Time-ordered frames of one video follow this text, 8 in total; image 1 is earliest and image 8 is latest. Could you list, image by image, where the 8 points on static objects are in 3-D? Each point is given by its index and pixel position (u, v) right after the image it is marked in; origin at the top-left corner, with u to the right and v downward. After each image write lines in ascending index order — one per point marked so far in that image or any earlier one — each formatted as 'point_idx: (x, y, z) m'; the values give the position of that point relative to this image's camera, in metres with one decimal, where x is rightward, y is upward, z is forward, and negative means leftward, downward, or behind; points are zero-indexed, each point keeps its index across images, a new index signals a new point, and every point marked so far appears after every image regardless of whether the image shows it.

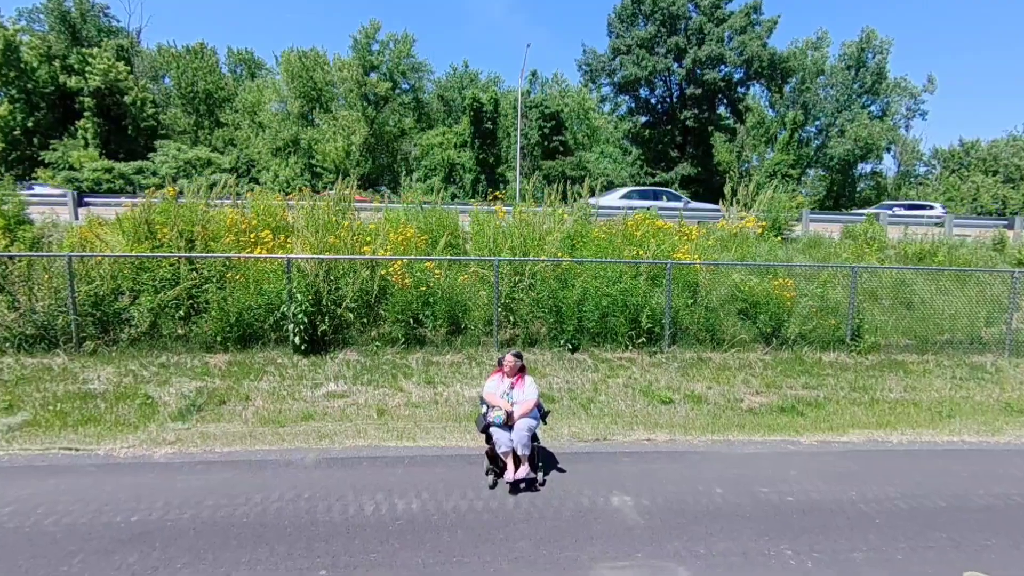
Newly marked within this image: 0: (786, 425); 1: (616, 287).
0: (+4.6, -2.3, +9.0) m
1: (+2.1, 0.0, +11.1) m
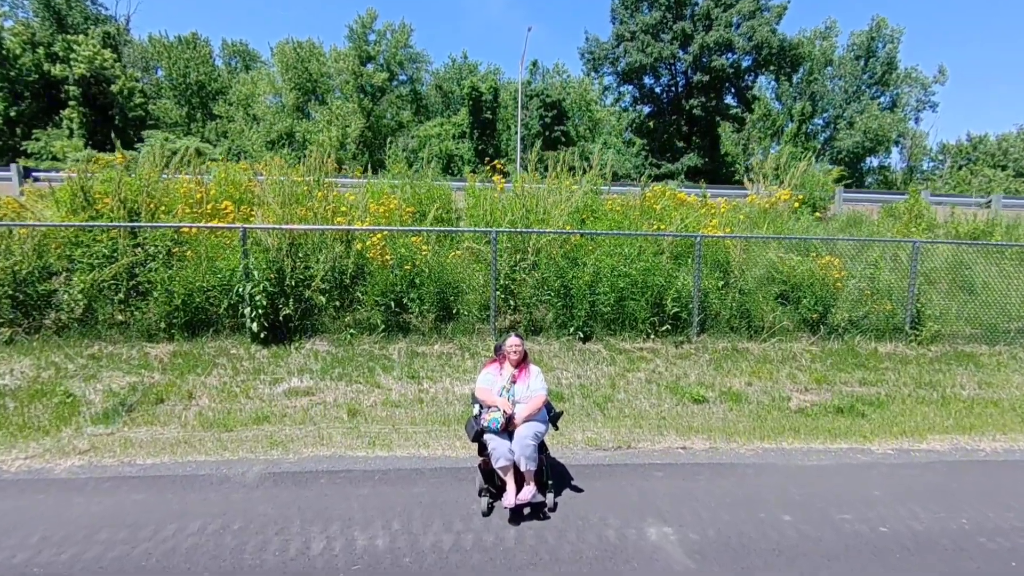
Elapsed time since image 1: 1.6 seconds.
0: (+4.6, -1.9, +7.4) m
1: (+2.1, +0.4, +9.4) m
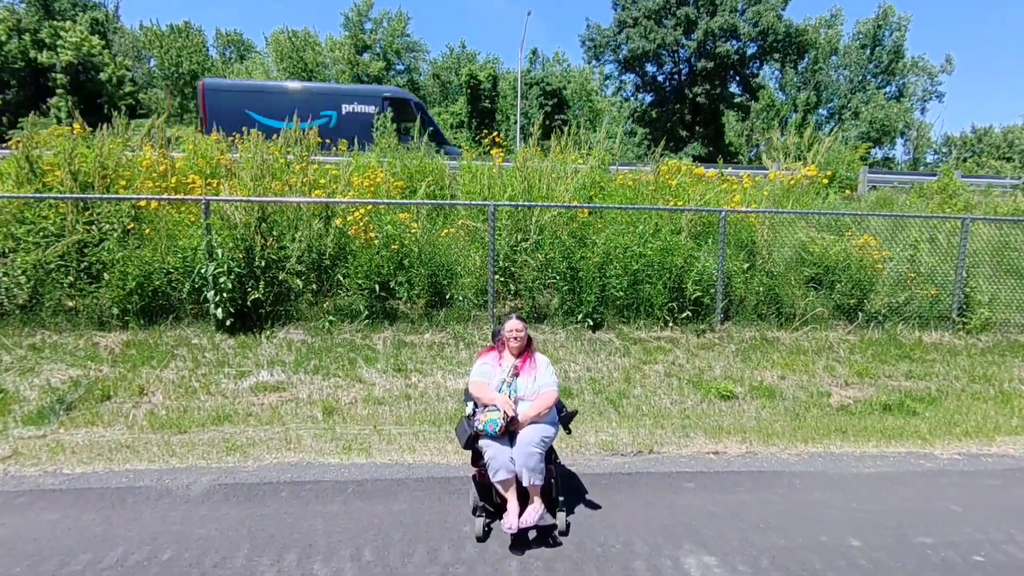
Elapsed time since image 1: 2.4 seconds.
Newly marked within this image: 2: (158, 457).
0: (+4.6, -1.7, +6.4) m
1: (+2.1, +0.7, +8.4) m
2: (-3.6, -1.7, +5.5) m
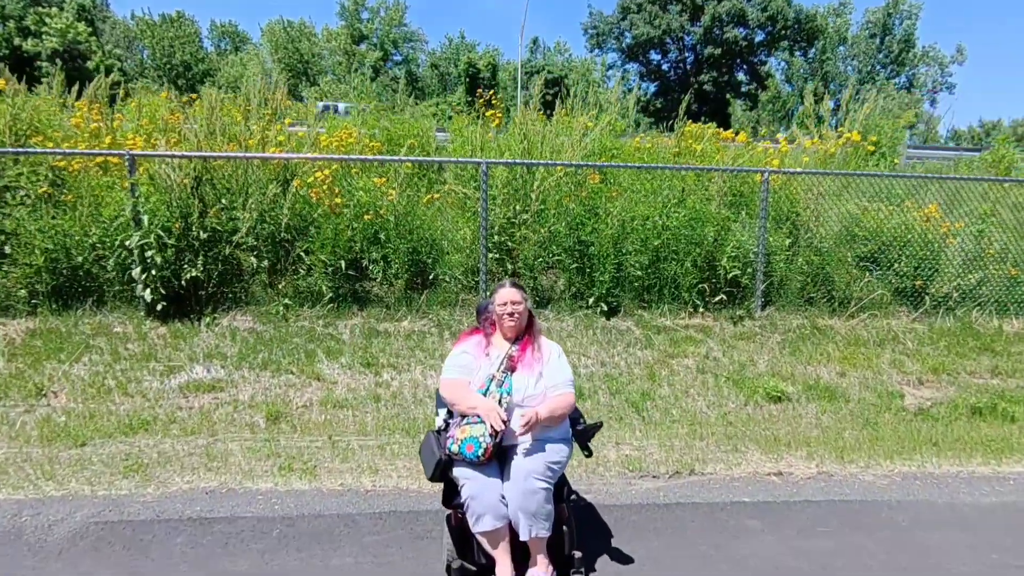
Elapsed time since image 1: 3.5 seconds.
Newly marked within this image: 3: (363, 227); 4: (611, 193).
0: (+4.6, -1.4, +5.0) m
1: (+2.1, +1.0, +6.9) m
2: (-3.6, -1.4, +4.1) m
3: (-1.9, +0.7, +6.8) m
4: (+1.3, +1.2, +7.1) m
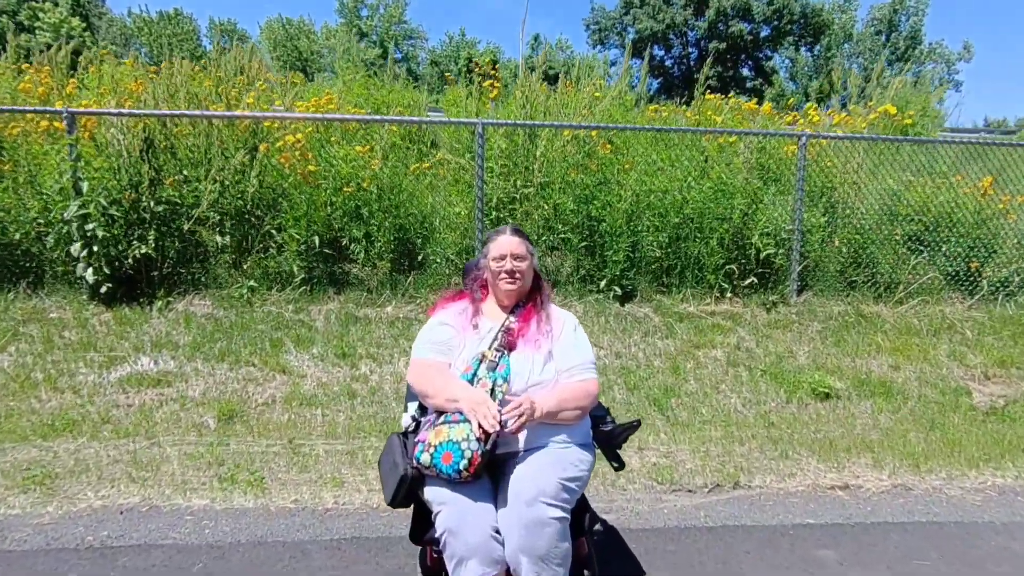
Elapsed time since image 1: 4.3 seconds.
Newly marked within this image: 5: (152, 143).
0: (+4.6, -1.2, +4.1) m
1: (+2.1, +1.2, +6.1) m
2: (-3.6, -1.2, +3.2) m
3: (-1.9, +0.9, +5.9) m
4: (+1.3, +1.4, +6.3) m
5: (-3.7, +1.5, +5.6) m
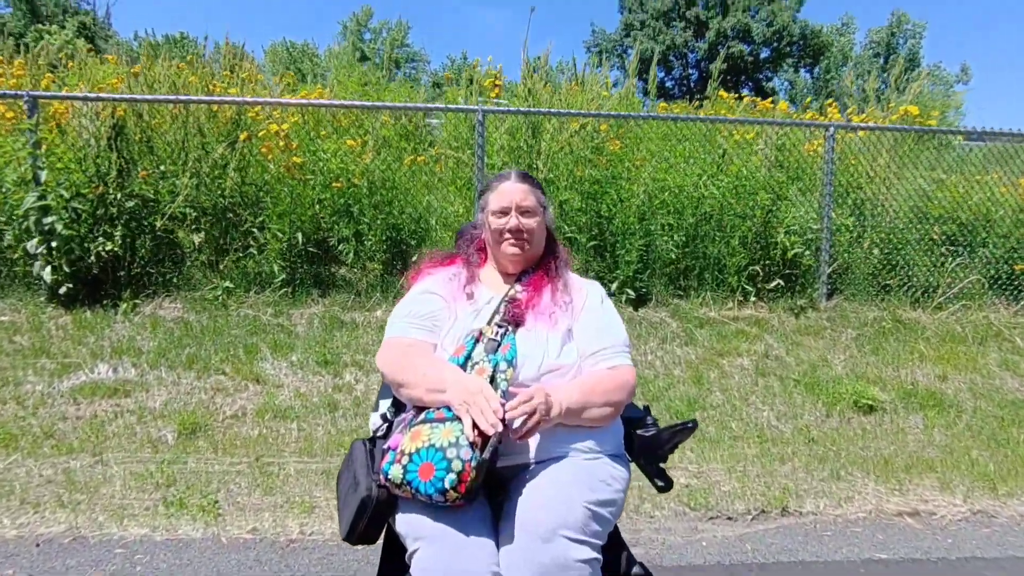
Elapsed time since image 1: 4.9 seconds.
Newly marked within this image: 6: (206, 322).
0: (+4.6, -1.2, +3.5) m
1: (+2.1, +1.1, +5.6) m
2: (-3.6, -1.2, +2.7) m
3: (-1.8, +0.9, +5.5) m
4: (+1.3, +1.4, +5.8) m
5: (-3.6, +1.5, +5.1) m
6: (-2.7, -0.3, +4.9) m
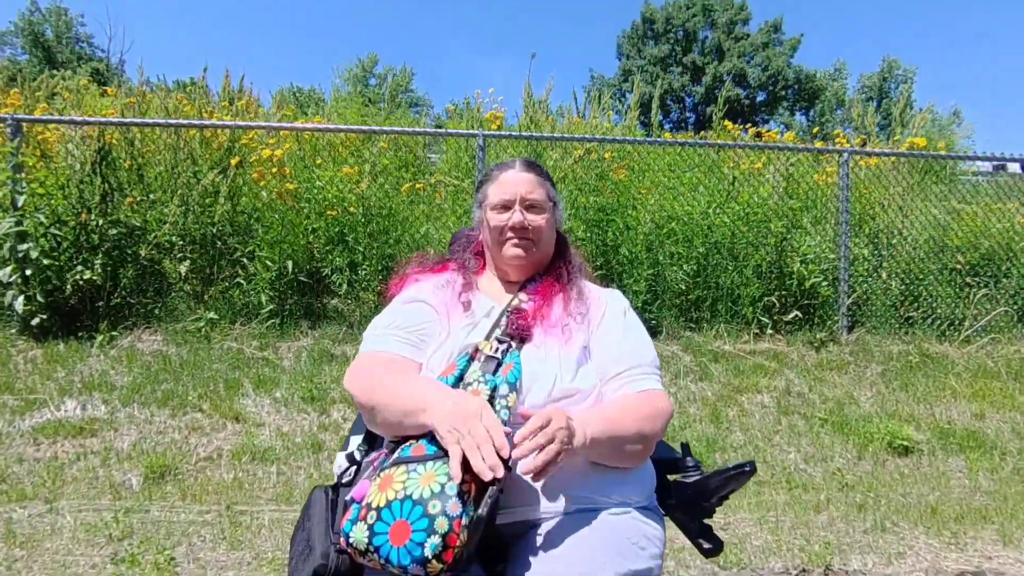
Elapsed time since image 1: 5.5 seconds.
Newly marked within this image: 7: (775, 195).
0: (+4.6, -1.3, +3.2) m
1: (+2.1, +0.8, +5.4) m
2: (-3.6, -1.3, +2.3) m
3: (-1.8, +0.6, +5.2) m
4: (+1.3, +1.0, +5.6) m
5: (-3.6, +1.2, +5.0) m
6: (-2.7, -0.6, +4.5) m
7: (+2.8, +1.0, +5.7) m
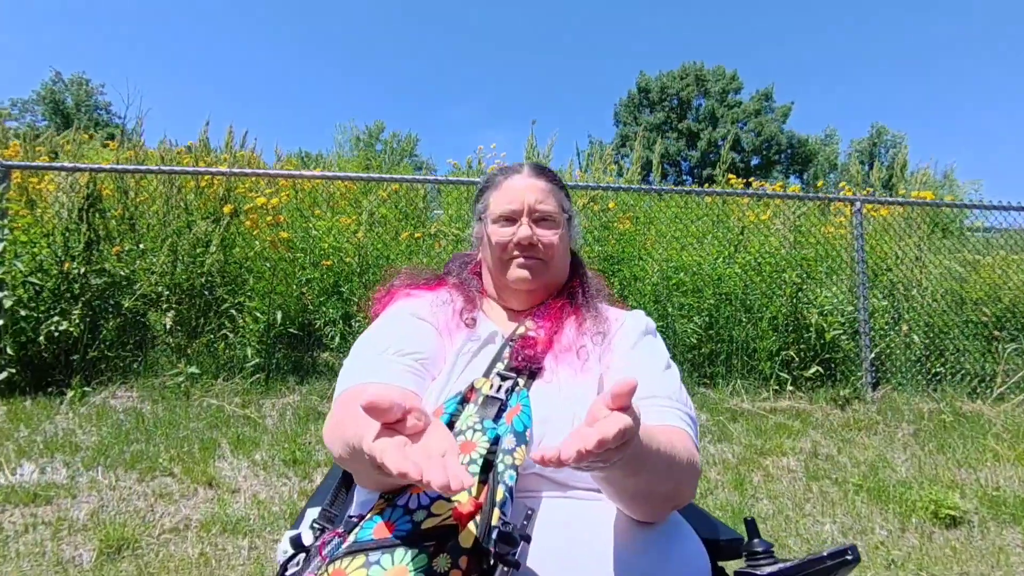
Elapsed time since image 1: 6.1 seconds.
0: (+4.6, -1.6, +2.7) m
1: (+2.2, +0.3, +5.2) m
2: (-3.6, -1.4, +1.9) m
3: (-1.8, +0.1, +5.0) m
4: (+1.4, +0.5, +5.5) m
5: (-3.6, +0.7, +4.8) m
6: (-2.7, -1.0, +4.2) m
7: (+2.8, +0.5, +5.5) m
